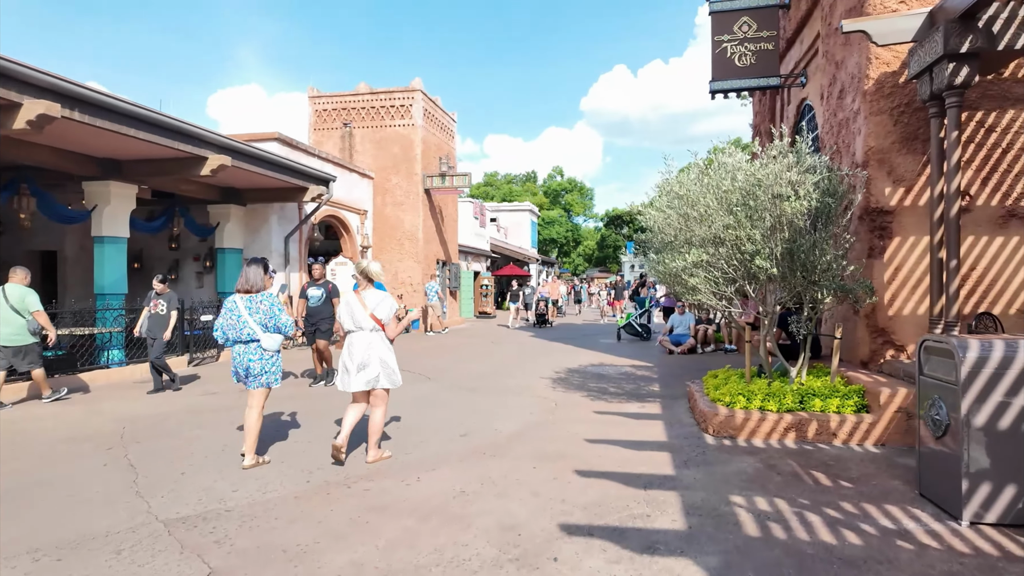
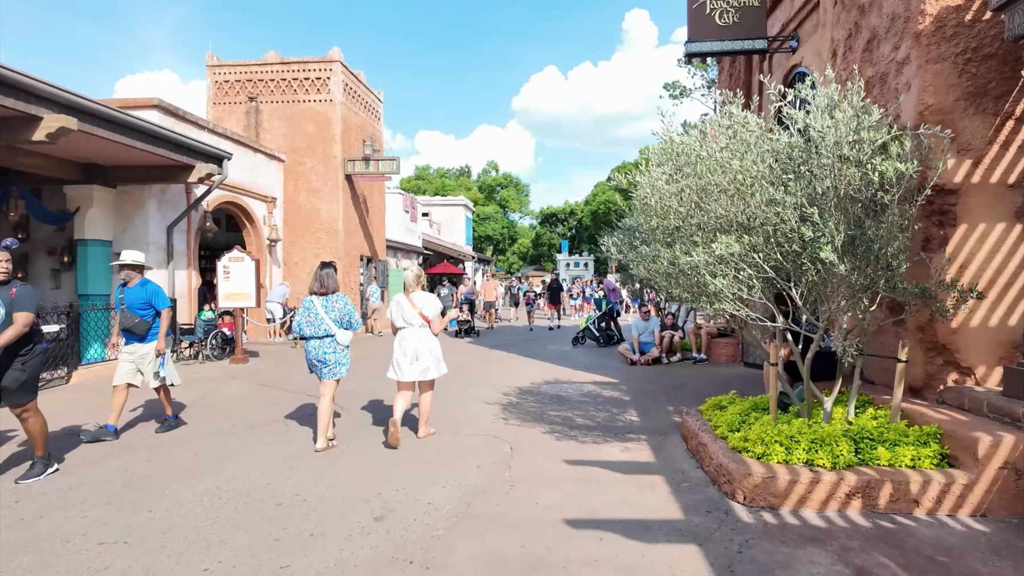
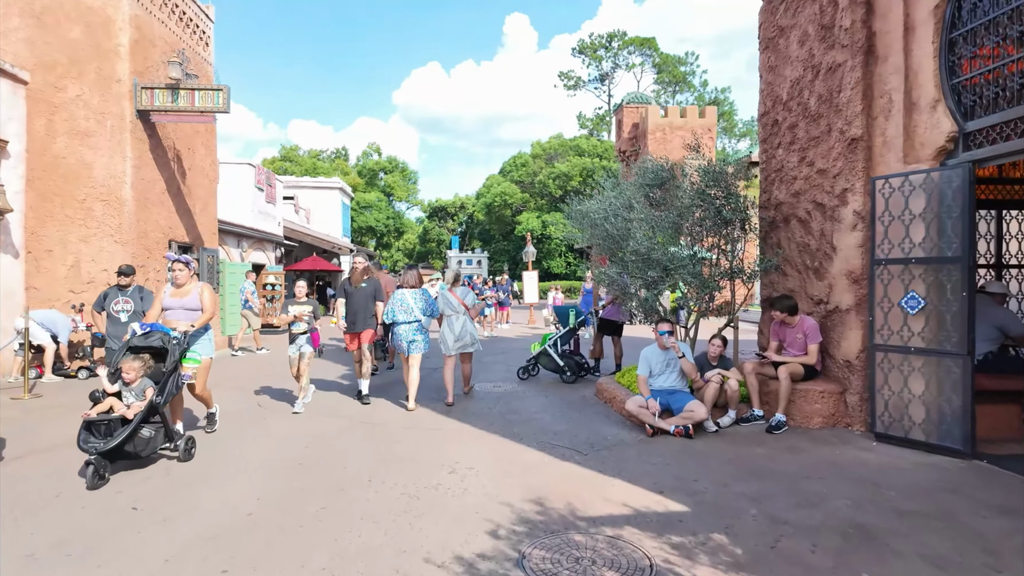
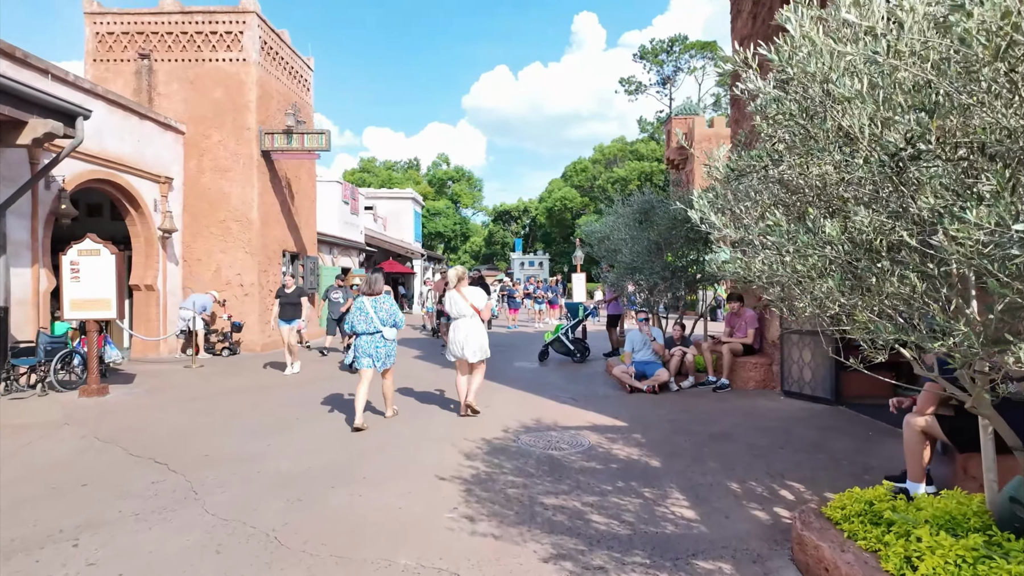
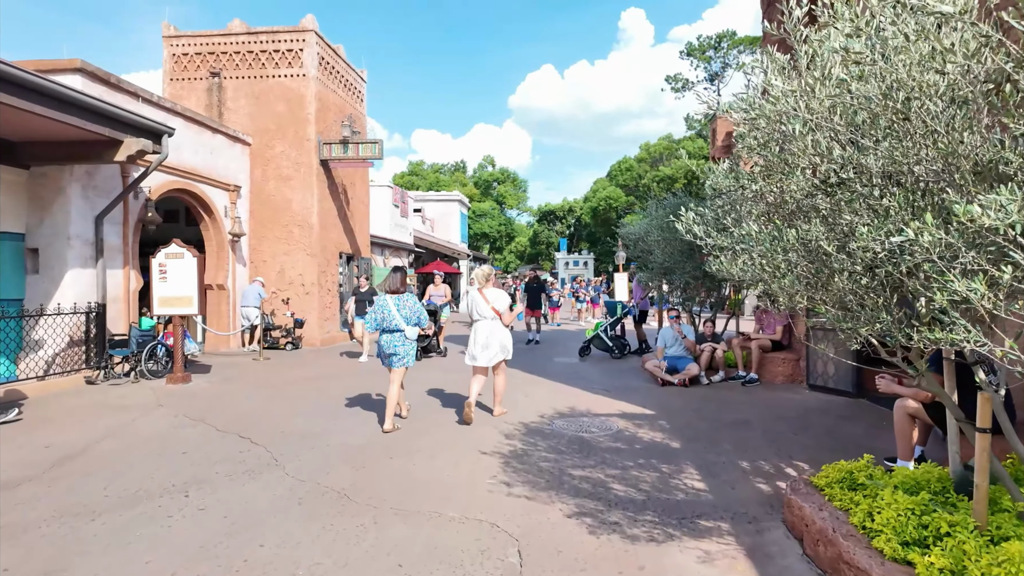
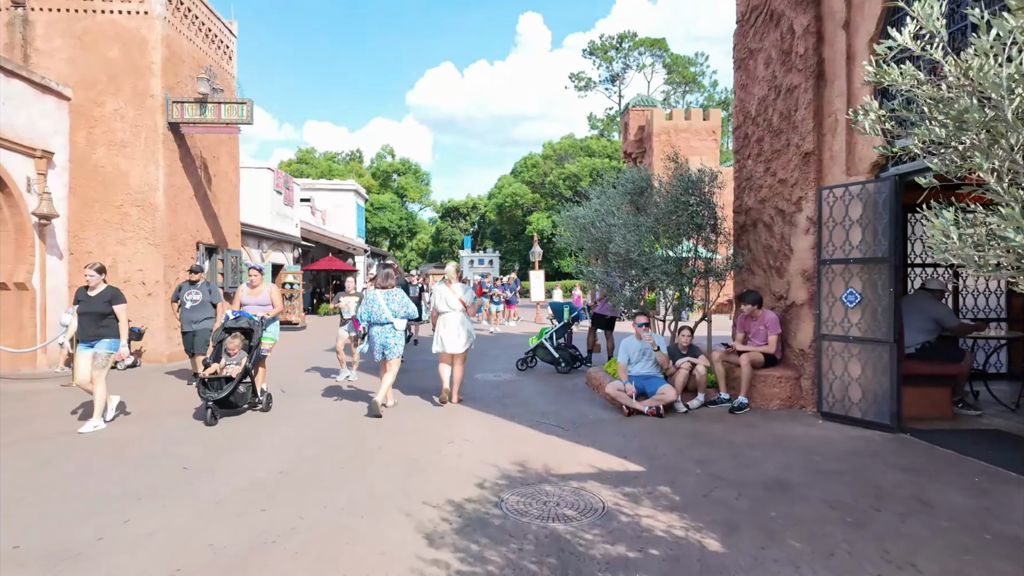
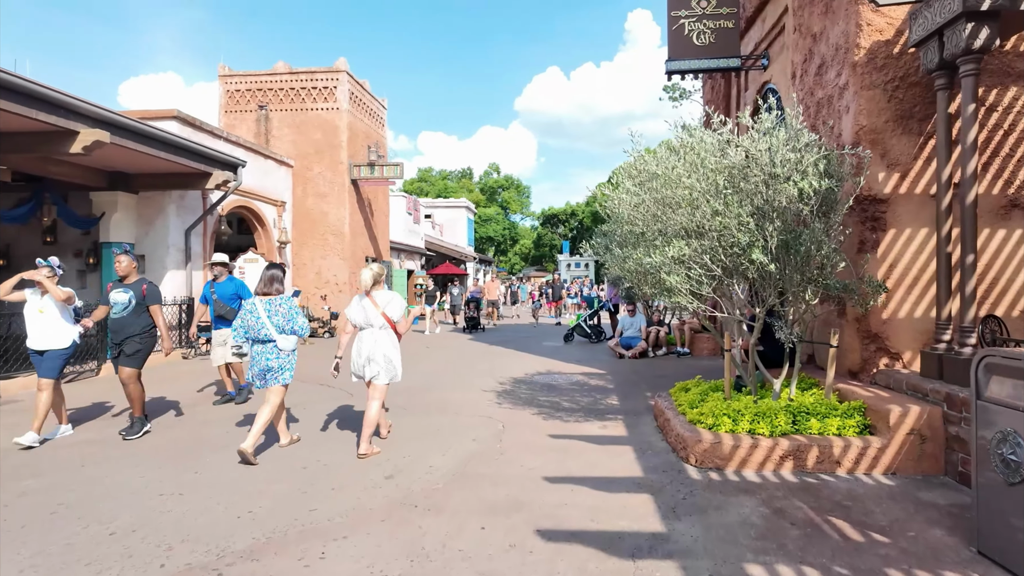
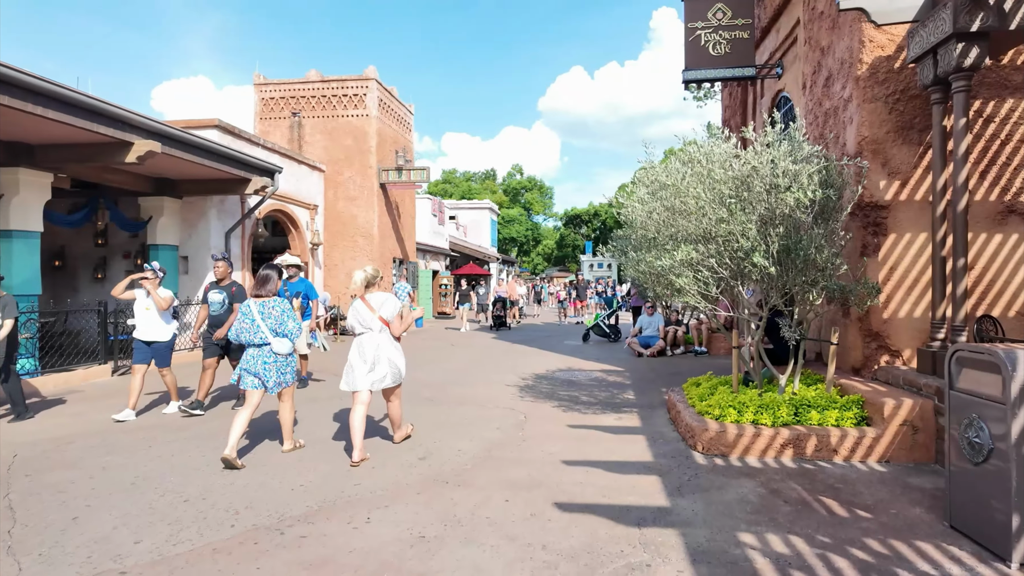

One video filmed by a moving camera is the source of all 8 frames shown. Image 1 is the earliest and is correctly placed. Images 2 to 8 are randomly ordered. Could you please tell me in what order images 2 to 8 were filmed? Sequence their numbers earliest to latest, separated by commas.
8, 7, 2, 5, 4, 6, 3
